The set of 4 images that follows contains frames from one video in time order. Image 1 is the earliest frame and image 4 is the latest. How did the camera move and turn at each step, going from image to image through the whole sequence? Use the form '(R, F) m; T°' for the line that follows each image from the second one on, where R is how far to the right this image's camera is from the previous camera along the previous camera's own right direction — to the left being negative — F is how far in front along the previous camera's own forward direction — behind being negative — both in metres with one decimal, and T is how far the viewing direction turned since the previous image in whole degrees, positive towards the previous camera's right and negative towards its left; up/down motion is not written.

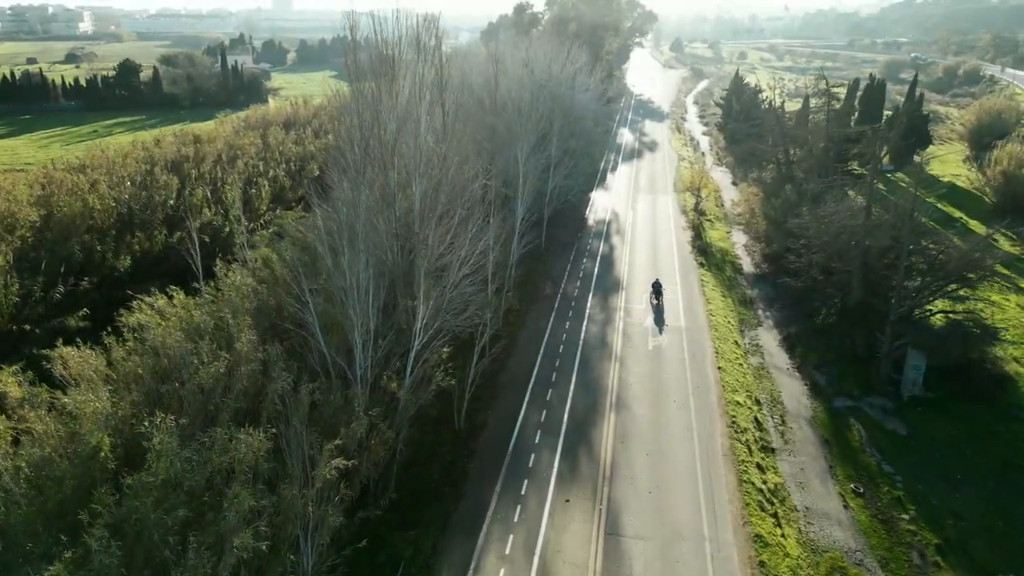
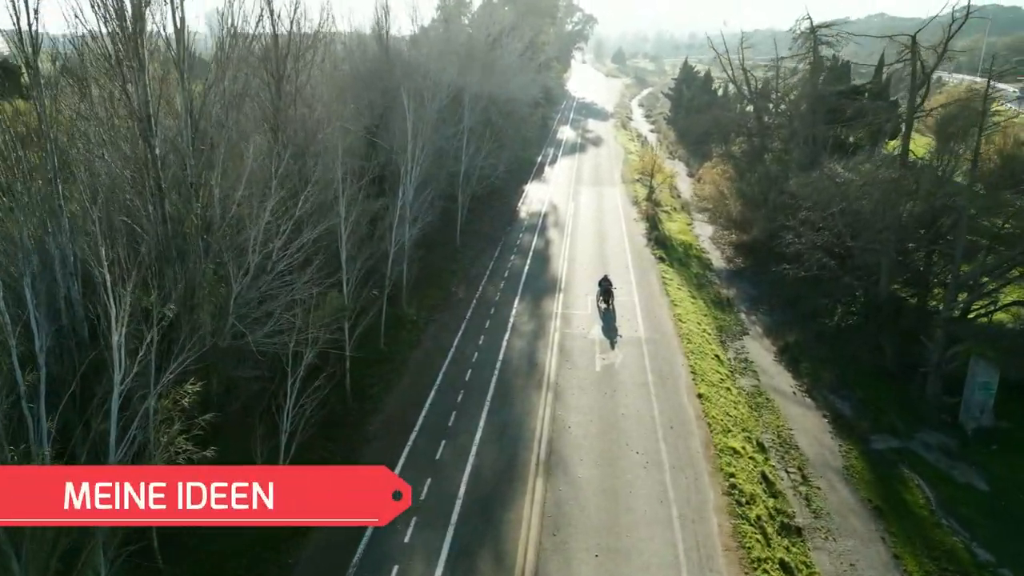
(+2.4, +11.6) m; +4°
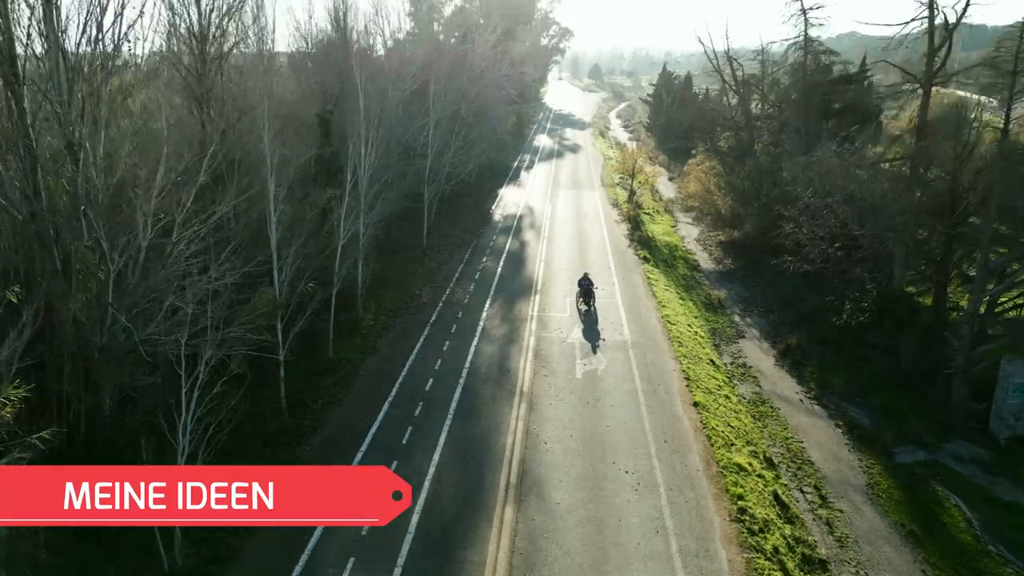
(+0.4, +3.2) m; +2°
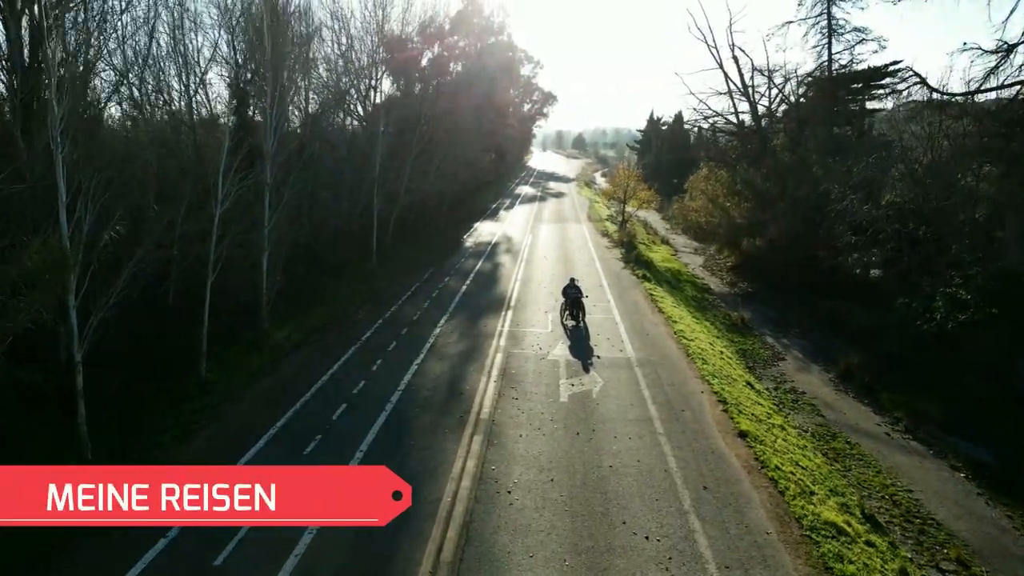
(+0.7, +6.8) m; +1°
